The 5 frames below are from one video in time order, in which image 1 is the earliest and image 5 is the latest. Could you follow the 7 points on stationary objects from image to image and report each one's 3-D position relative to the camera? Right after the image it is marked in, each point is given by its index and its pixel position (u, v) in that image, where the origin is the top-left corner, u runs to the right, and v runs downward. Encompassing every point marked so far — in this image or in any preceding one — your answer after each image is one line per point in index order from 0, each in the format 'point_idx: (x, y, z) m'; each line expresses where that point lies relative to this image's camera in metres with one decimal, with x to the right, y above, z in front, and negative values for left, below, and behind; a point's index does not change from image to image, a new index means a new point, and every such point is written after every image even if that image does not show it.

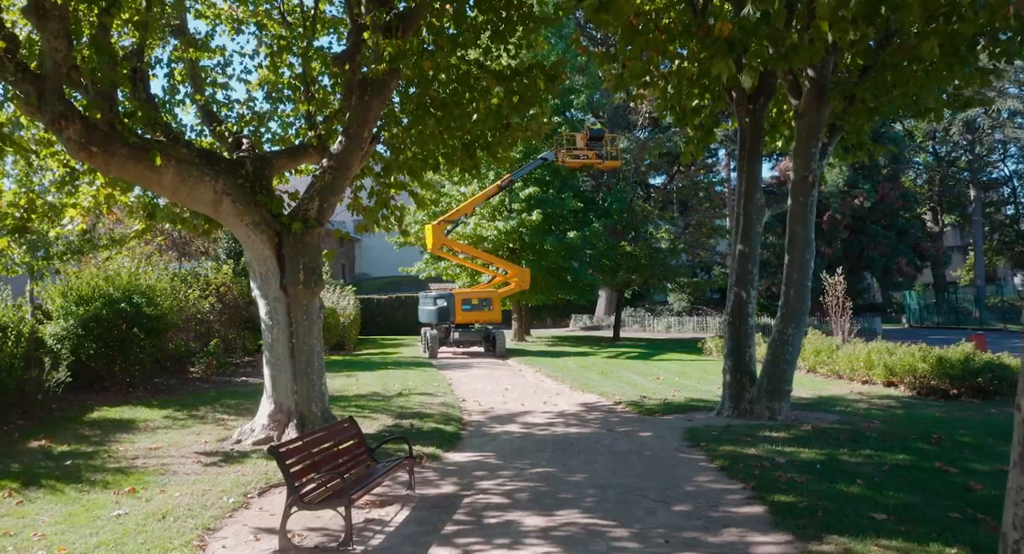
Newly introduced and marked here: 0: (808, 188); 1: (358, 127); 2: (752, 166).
0: (+3.9, +1.2, +10.4) m
1: (-2.1, +2.0, +10.6) m
2: (+3.5, +1.6, +11.4) m
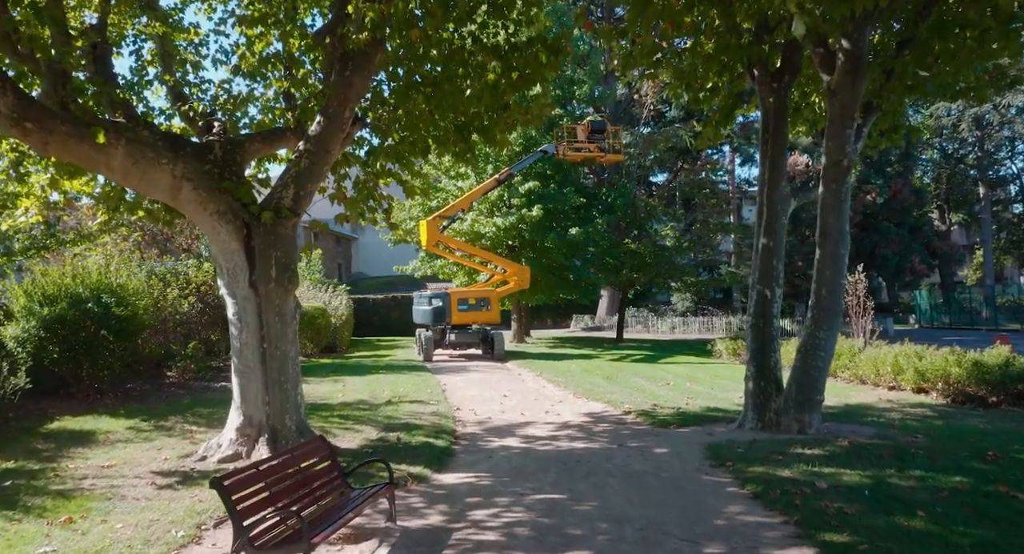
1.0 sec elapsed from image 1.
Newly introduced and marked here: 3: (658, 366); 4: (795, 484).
0: (+3.9, +1.2, +9.3) m
1: (-2.1, +2.0, +9.5) m
2: (+3.5, +1.6, +10.3) m
3: (+3.3, -2.0, +18.1) m
4: (+2.5, -1.8, +7.0) m
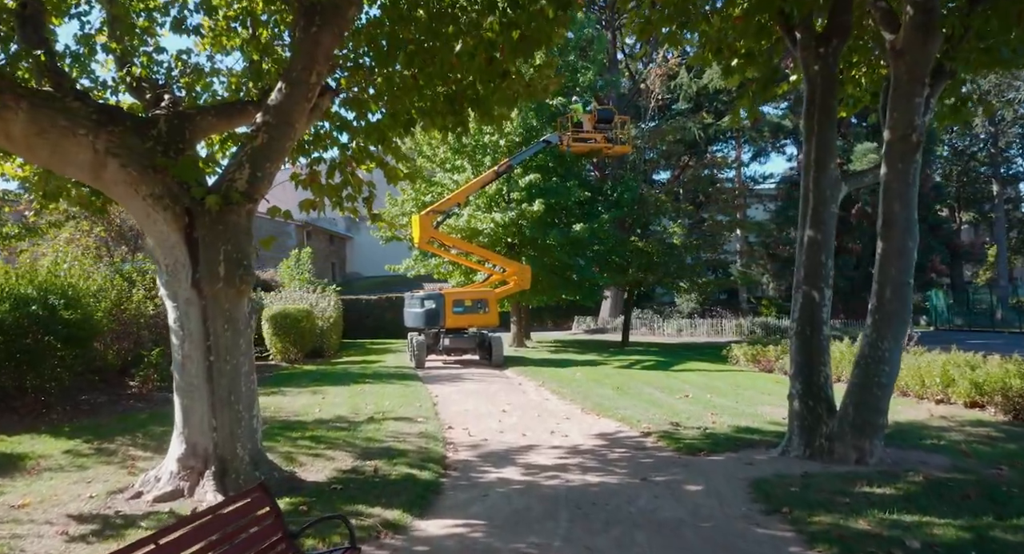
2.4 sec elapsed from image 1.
0: (+3.9, +1.2, +7.7) m
1: (-2.1, +2.1, +7.9) m
2: (+3.5, +1.6, +8.7) m
3: (+3.3, -2.0, +16.5) m
4: (+2.5, -1.8, +5.4) m
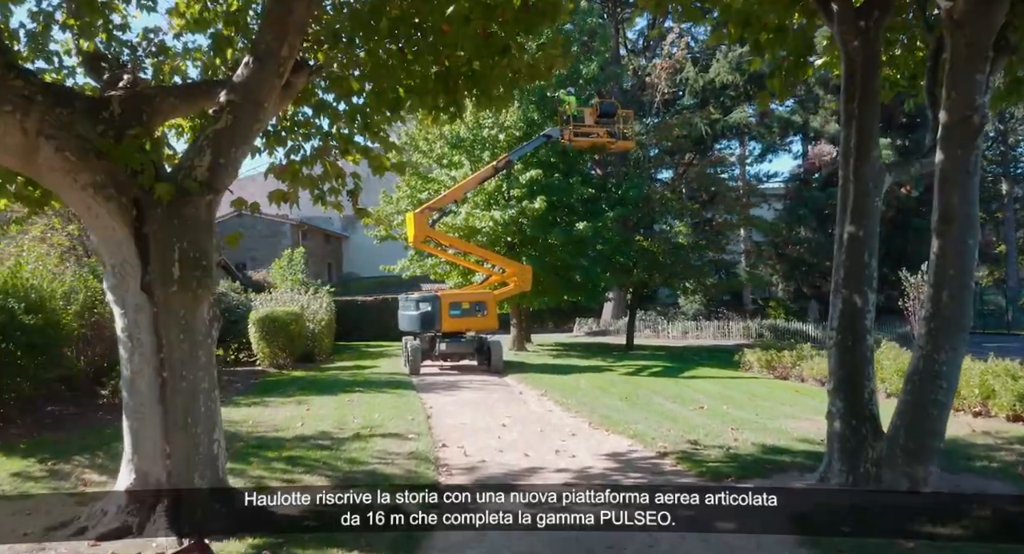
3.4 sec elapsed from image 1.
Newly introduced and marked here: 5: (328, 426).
0: (+3.9, +1.2, +6.7) m
1: (-2.1, +2.0, +6.9) m
2: (+3.5, +1.6, +7.7) m
3: (+3.3, -2.0, +15.5) m
4: (+2.5, -1.8, +4.4) m
5: (-2.5, -2.0, +10.6) m
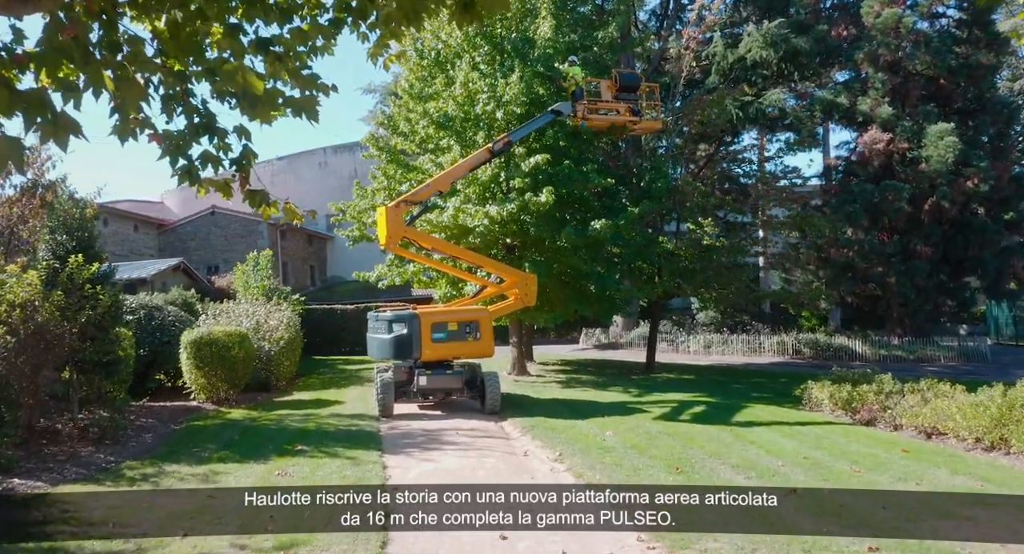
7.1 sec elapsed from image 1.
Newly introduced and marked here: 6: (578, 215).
0: (+3.9, +1.0, +2.8) m
1: (-2.0, +1.8, +3.0) m
2: (+3.5, +1.4, +3.8) m
3: (+3.3, -2.3, +11.6) m
4: (+2.5, -2.0, +0.5) m
5: (-2.4, -2.2, +6.7) m
6: (+1.6, +1.5, +19.7) m
